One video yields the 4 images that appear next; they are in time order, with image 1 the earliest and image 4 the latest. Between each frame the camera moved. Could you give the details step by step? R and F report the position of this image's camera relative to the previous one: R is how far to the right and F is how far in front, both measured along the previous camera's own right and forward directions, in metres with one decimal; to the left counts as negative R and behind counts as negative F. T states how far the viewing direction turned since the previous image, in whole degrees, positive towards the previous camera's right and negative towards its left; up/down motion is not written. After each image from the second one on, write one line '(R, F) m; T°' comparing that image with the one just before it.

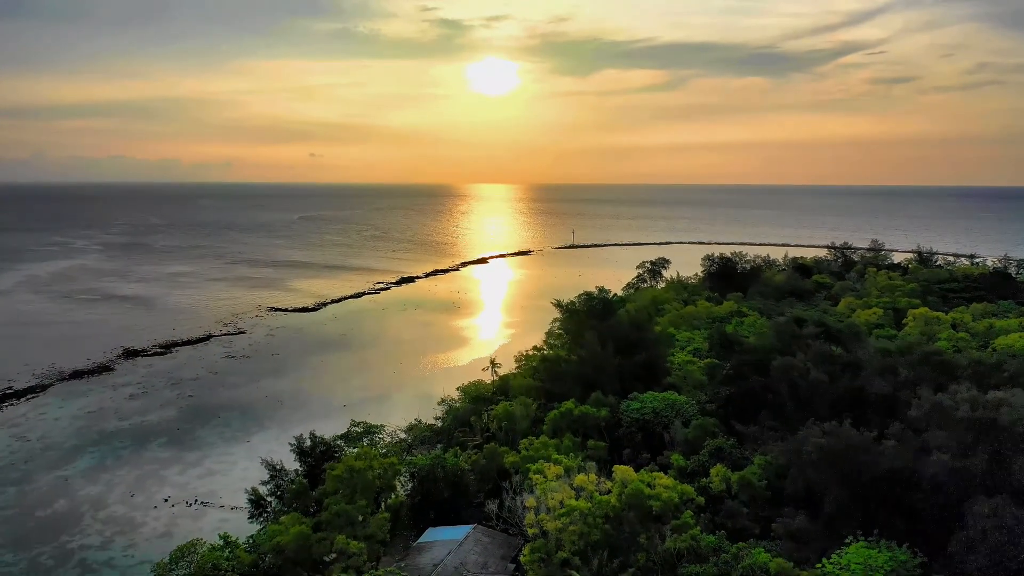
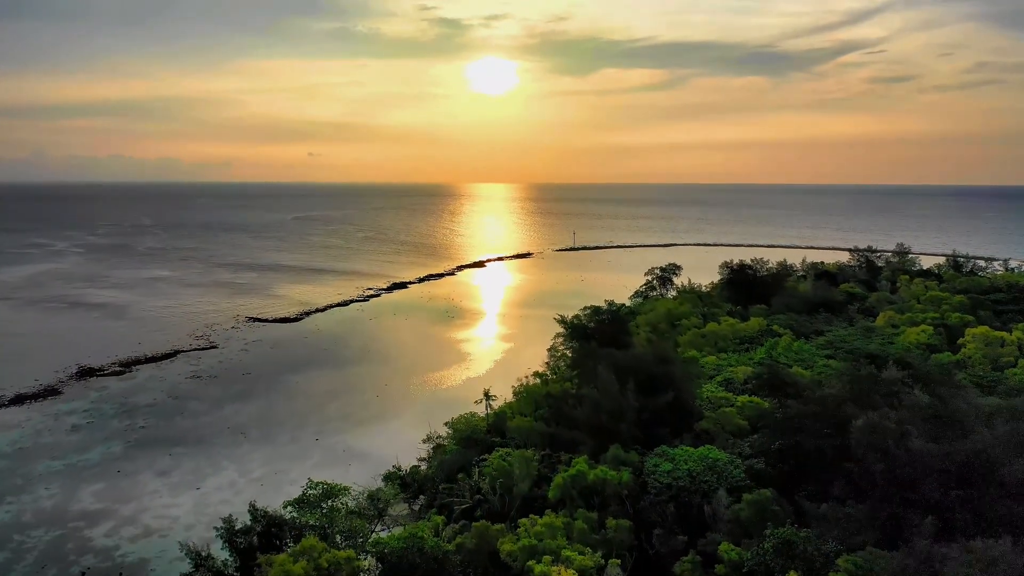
(+0.1, +3.6) m; 0°
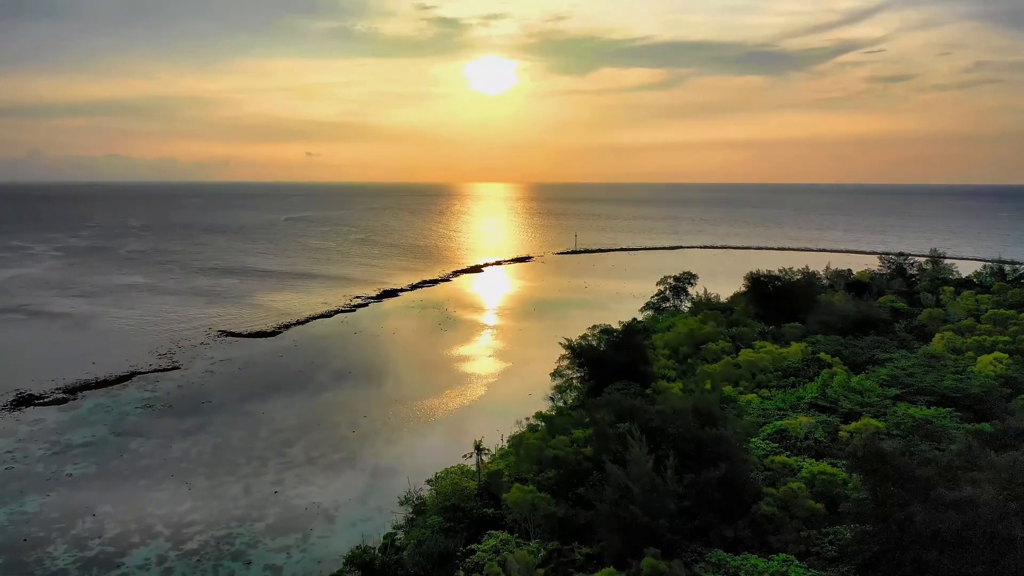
(0.0, +4.0) m; 0°
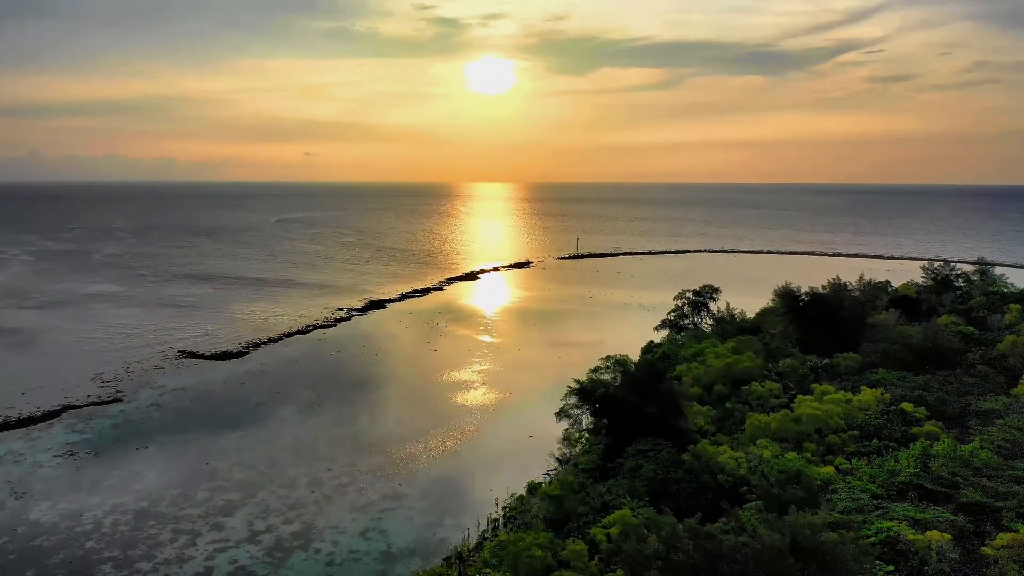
(+0.1, +4.7) m; 0°
